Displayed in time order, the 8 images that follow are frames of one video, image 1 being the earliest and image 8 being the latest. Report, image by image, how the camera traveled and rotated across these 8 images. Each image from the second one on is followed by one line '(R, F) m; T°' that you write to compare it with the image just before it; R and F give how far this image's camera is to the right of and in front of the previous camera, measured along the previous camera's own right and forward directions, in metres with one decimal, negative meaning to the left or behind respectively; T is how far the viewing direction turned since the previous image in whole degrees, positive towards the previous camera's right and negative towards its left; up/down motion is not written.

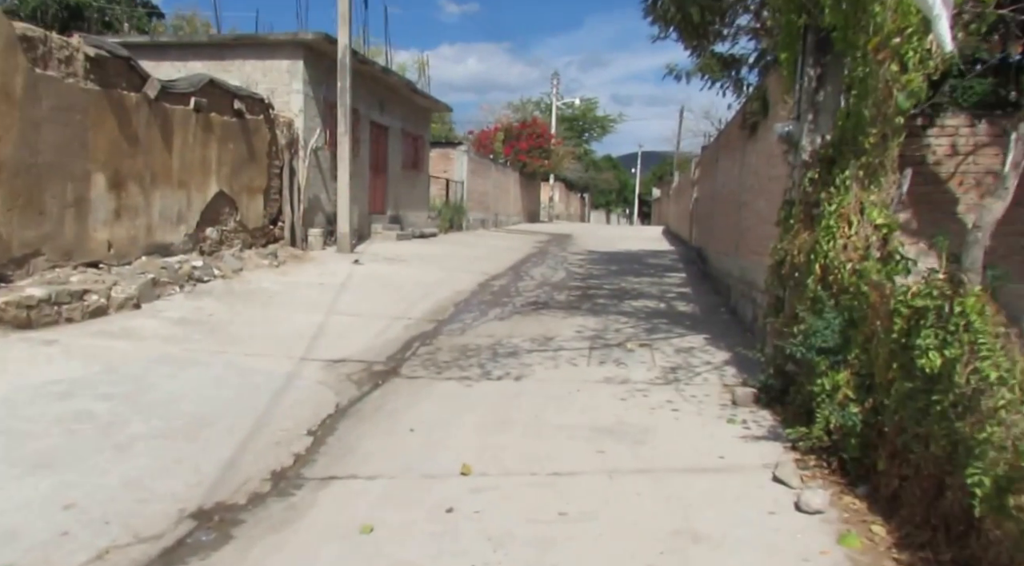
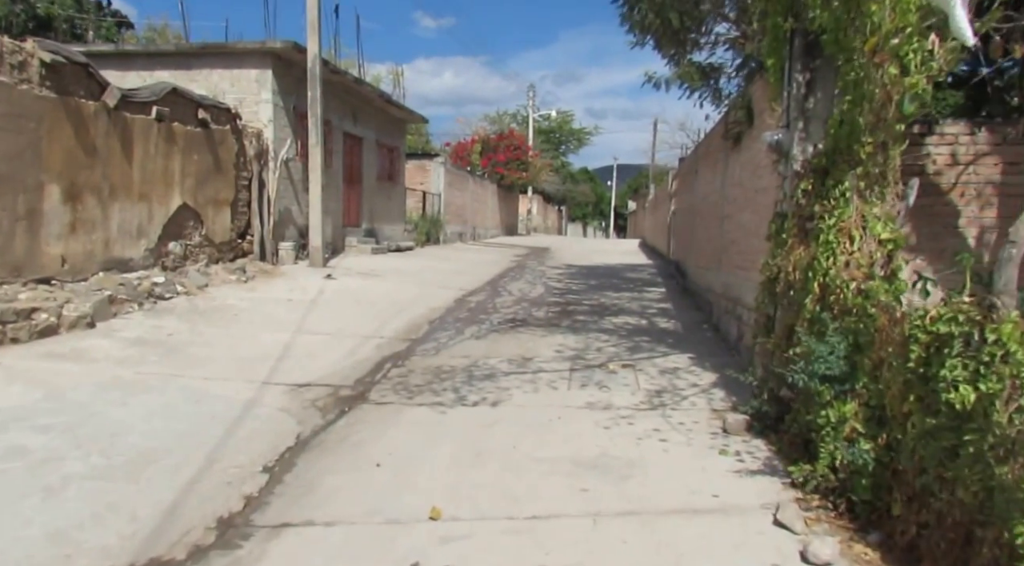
(0.0, +0.4) m; +2°
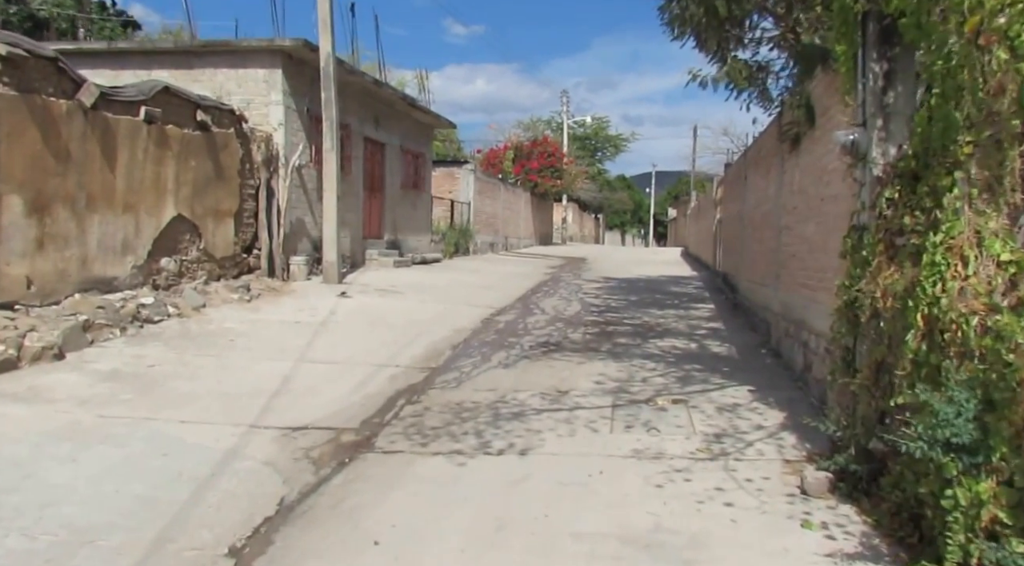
(0.0, +1.0) m; -2°
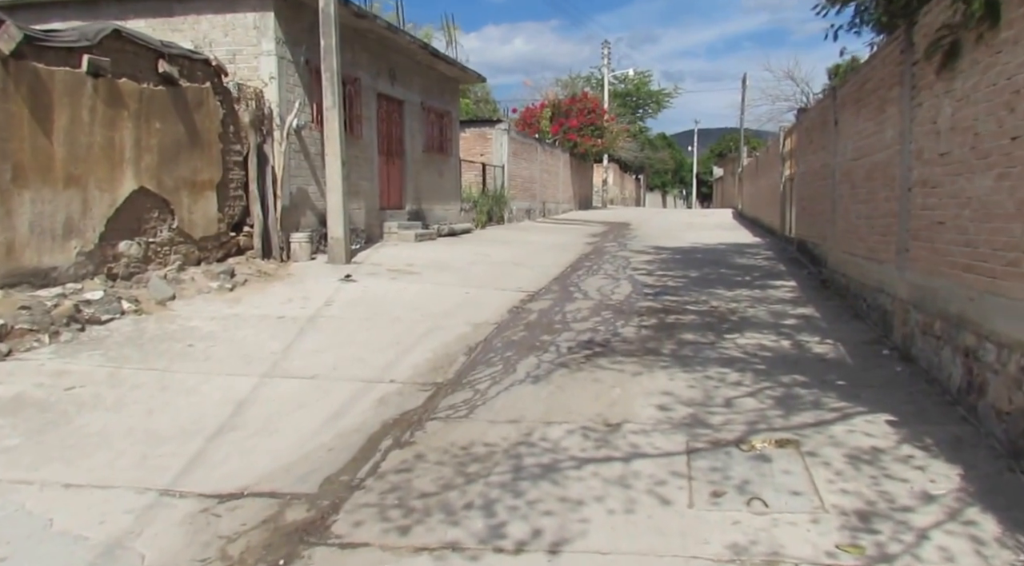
(+0.1, +1.9) m; -3°
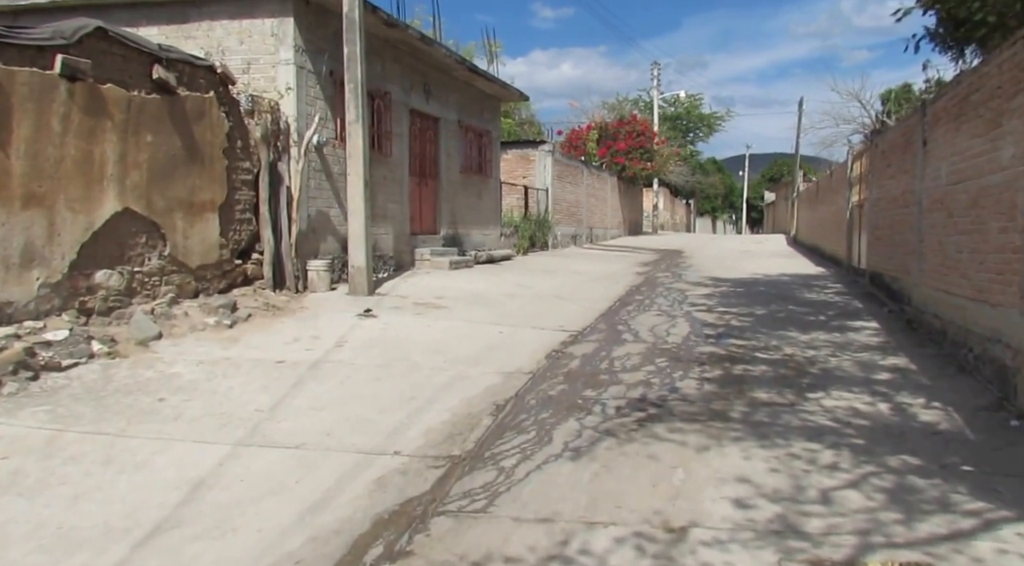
(0.0, +1.2) m; -3°
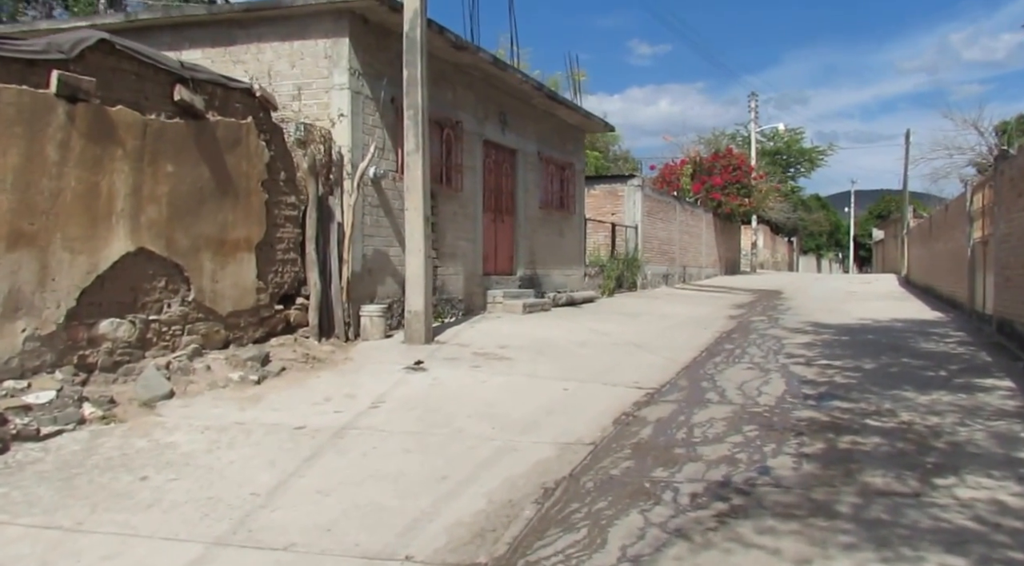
(+0.3, +0.9) m; -7°
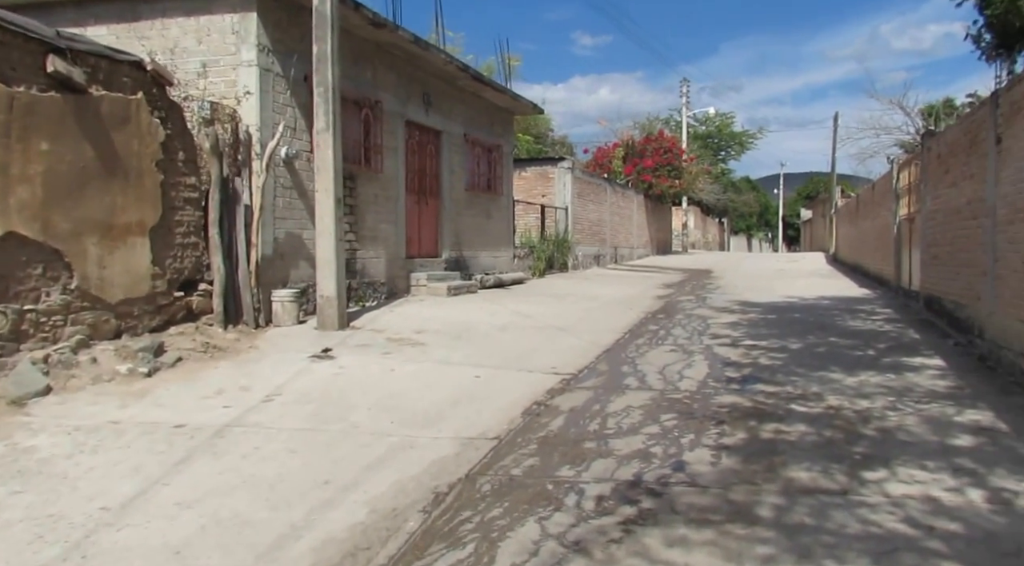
(+0.3, +0.6) m; +4°
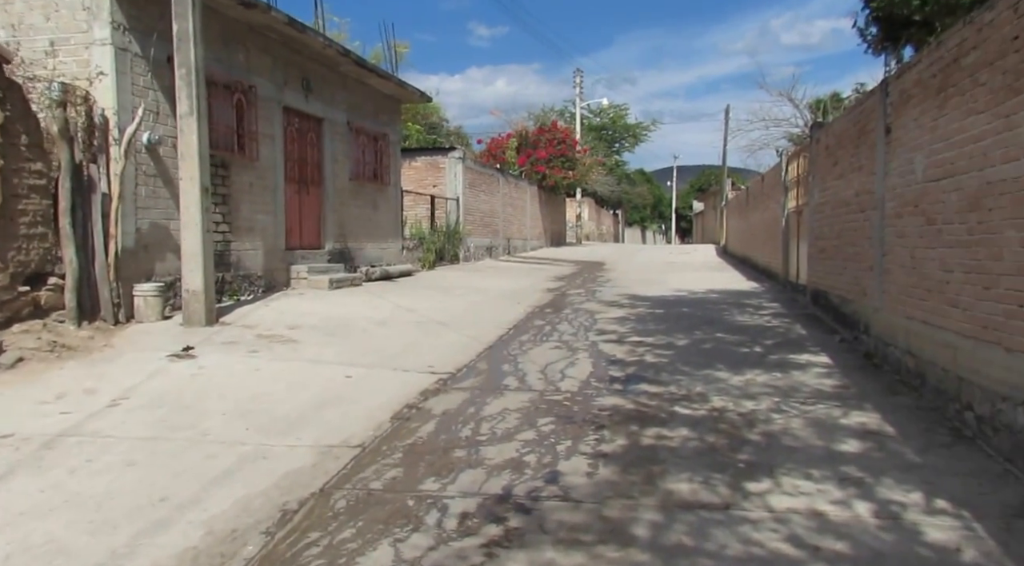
(+0.2, +0.4) m; +7°
